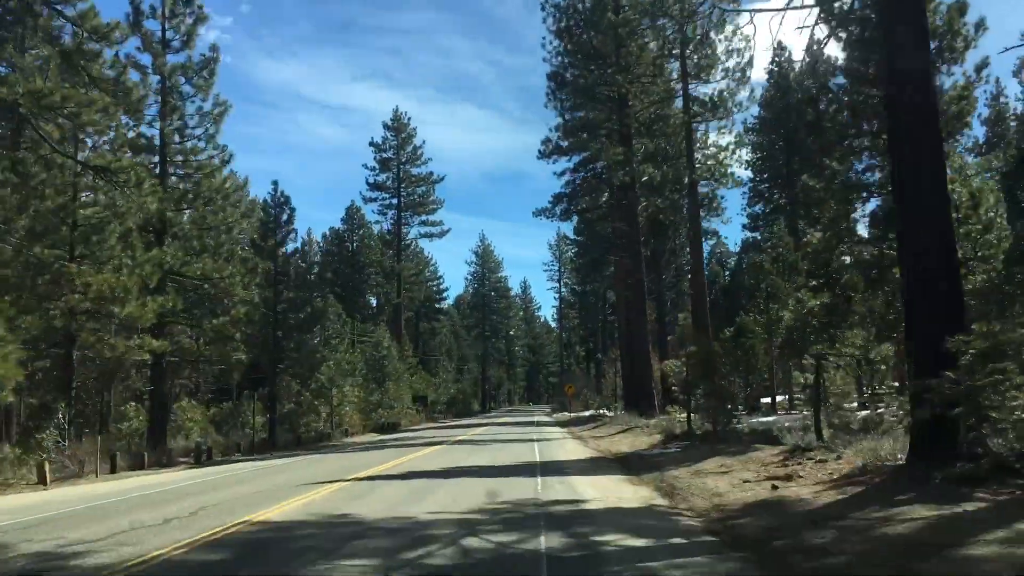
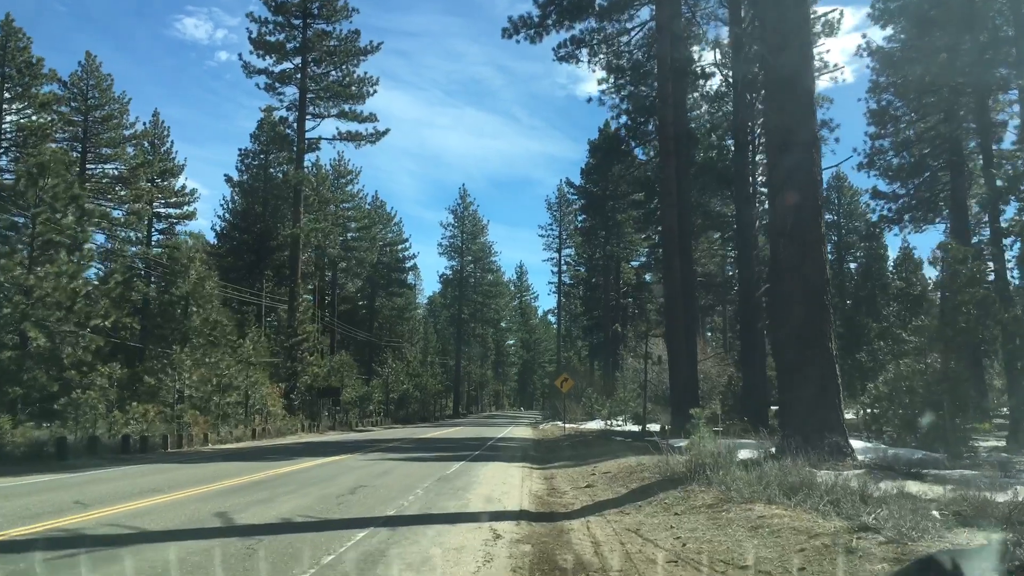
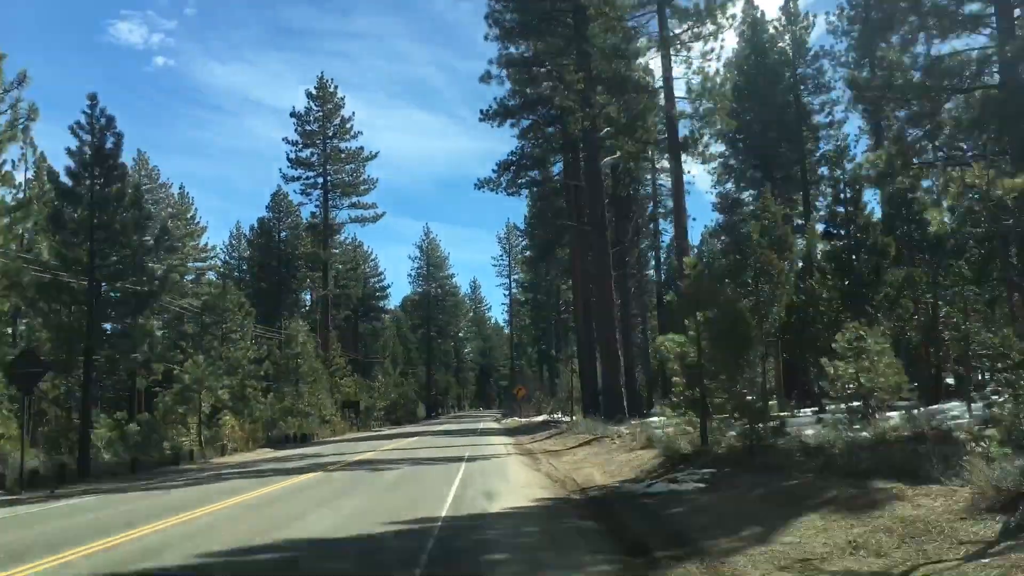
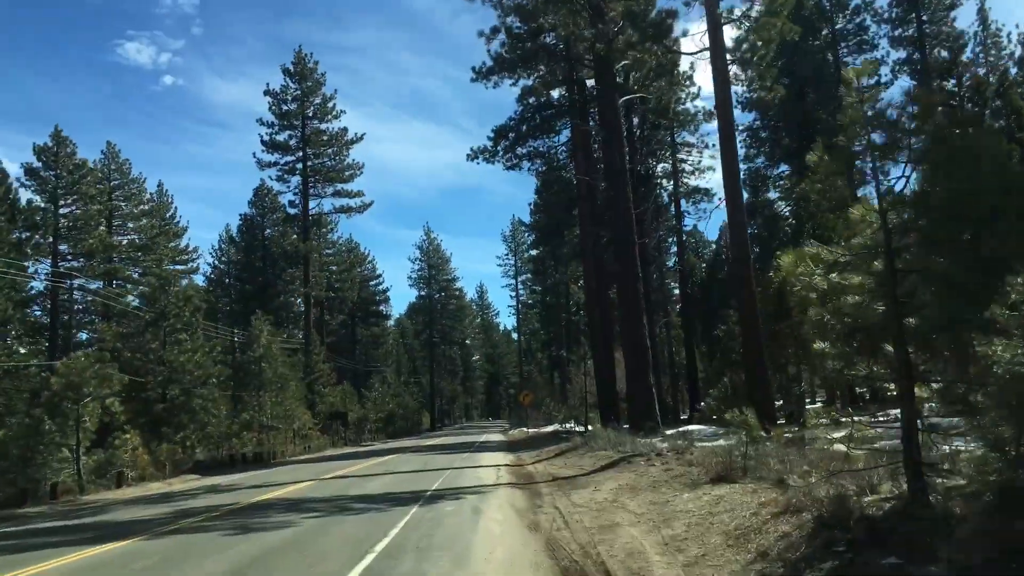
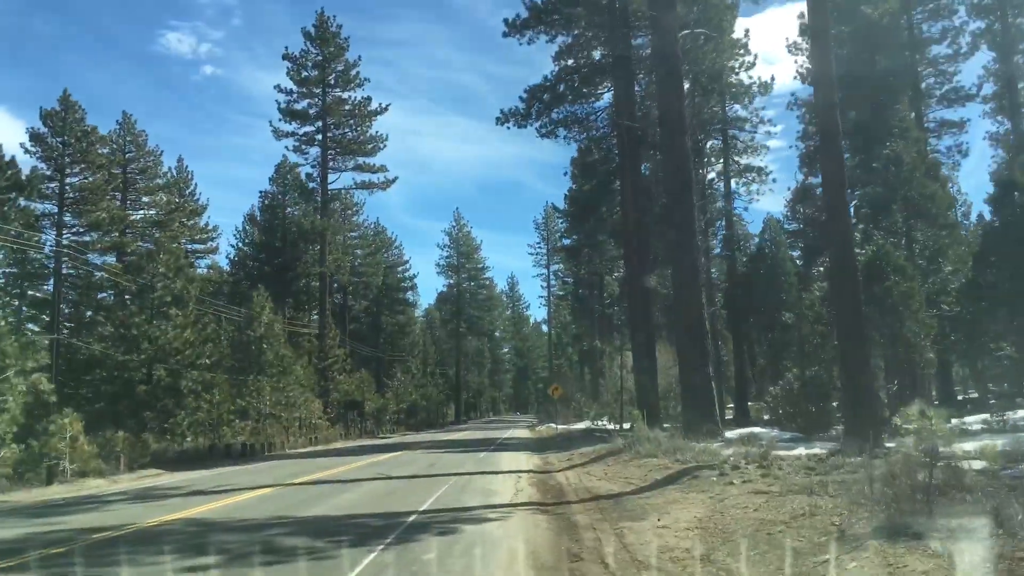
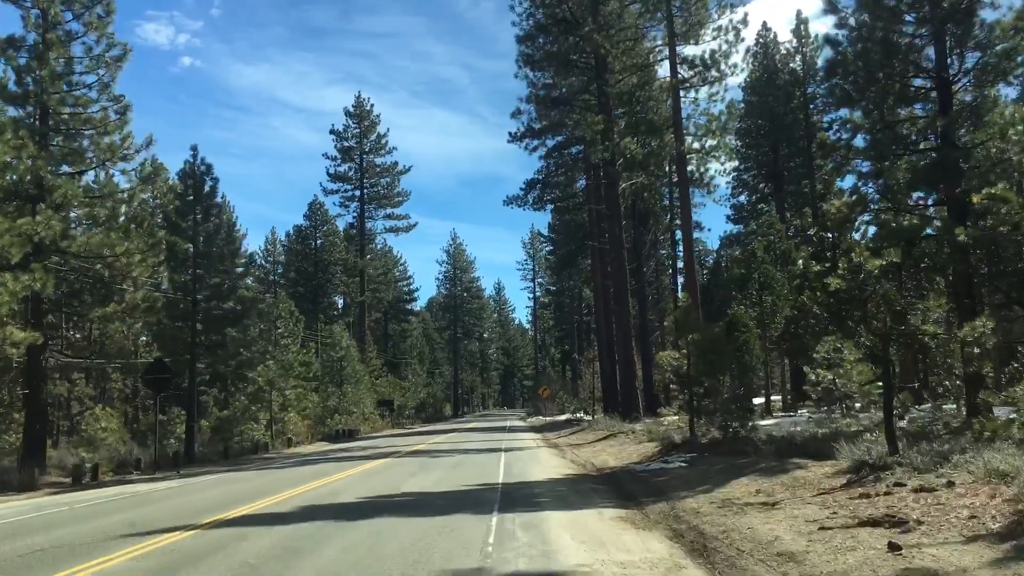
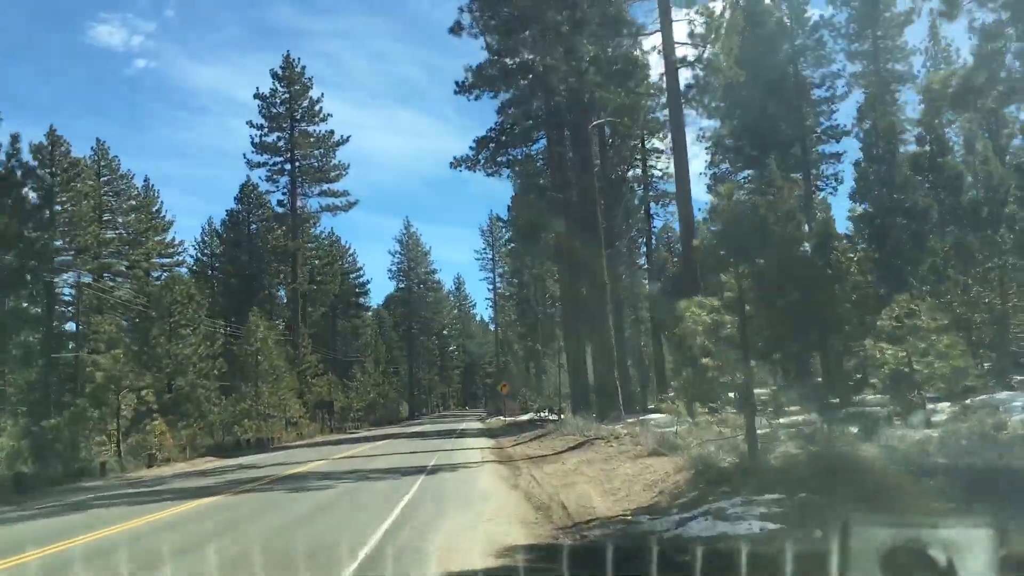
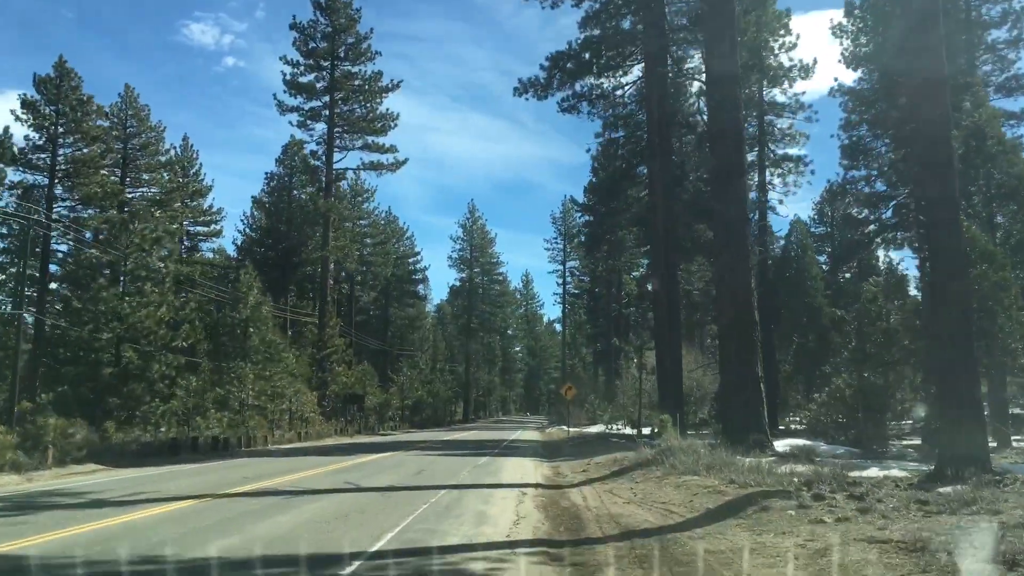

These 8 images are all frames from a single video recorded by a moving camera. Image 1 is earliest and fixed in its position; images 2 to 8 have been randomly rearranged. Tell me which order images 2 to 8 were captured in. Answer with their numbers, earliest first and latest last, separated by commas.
6, 3, 7, 4, 5, 8, 2
